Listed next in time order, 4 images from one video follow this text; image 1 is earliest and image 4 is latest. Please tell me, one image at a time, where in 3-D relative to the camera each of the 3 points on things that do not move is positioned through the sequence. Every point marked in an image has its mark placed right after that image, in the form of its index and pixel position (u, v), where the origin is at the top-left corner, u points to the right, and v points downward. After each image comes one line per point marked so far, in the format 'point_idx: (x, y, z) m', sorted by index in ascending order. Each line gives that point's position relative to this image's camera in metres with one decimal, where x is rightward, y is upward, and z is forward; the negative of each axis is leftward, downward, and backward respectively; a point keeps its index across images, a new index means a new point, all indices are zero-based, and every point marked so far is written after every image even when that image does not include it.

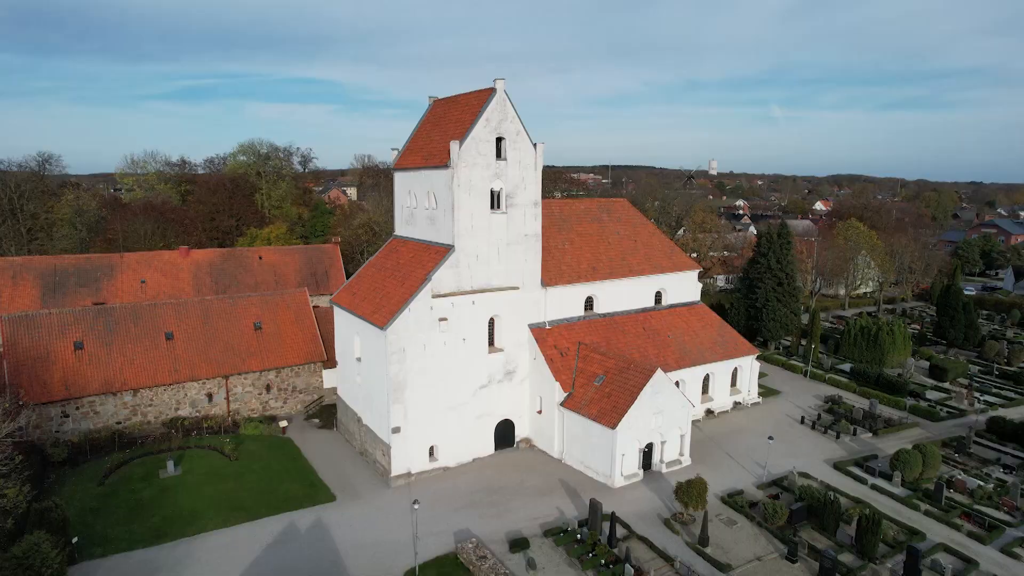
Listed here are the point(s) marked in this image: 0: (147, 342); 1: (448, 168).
0: (-11.7, -1.7, +19.9) m
1: (-1.7, +3.1, +16.5) m
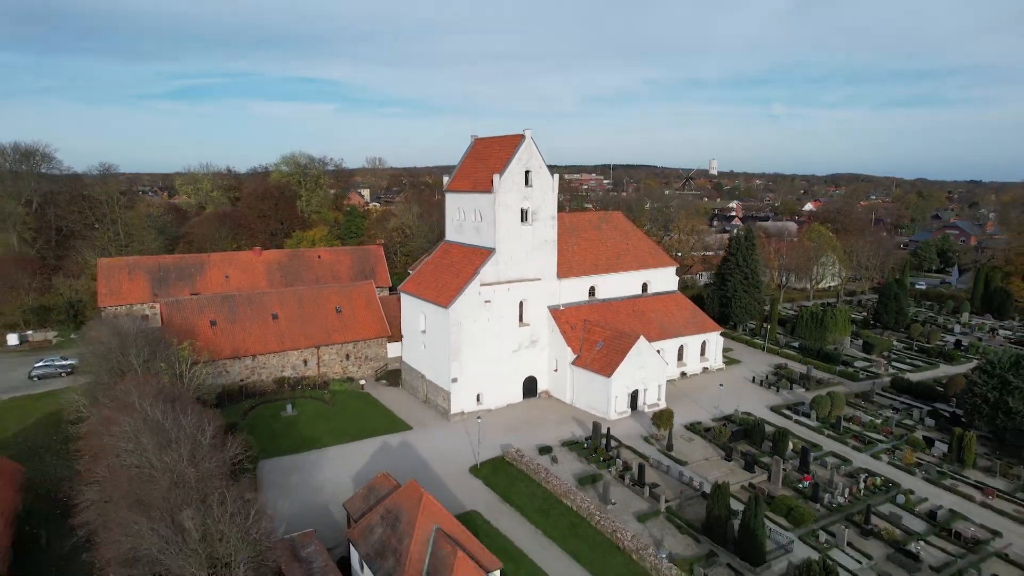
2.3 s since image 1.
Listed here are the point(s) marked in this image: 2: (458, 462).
0: (-10.8, -1.4, +26.5) m
1: (-0.8, +3.5, +23.0) m
2: (-1.7, -5.7, +19.9) m
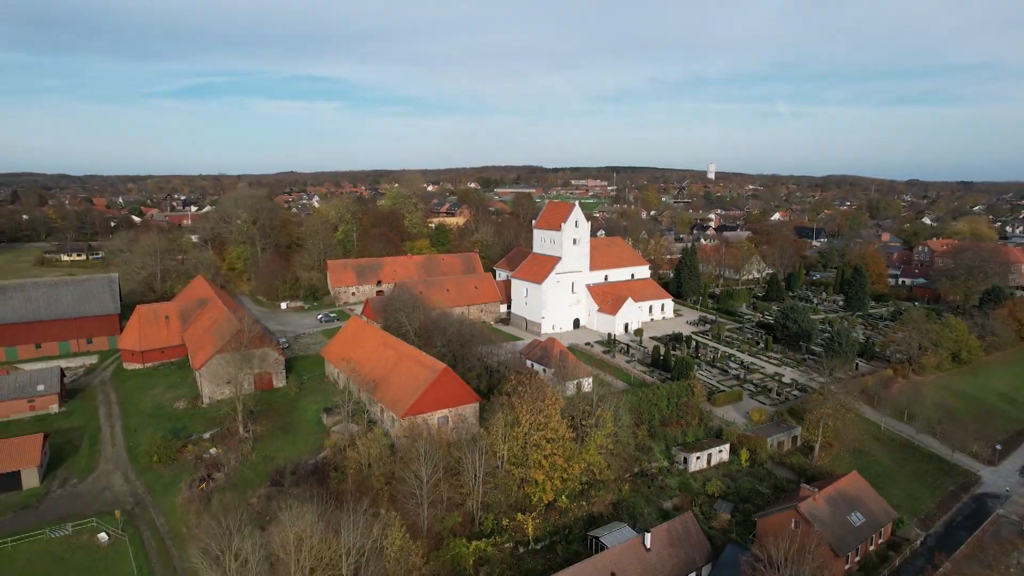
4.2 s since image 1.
0: (-6.2, -0.4, +52.8) m
1: (+3.8, +4.5, +49.2) m
2: (+2.8, -4.7, +46.2) m
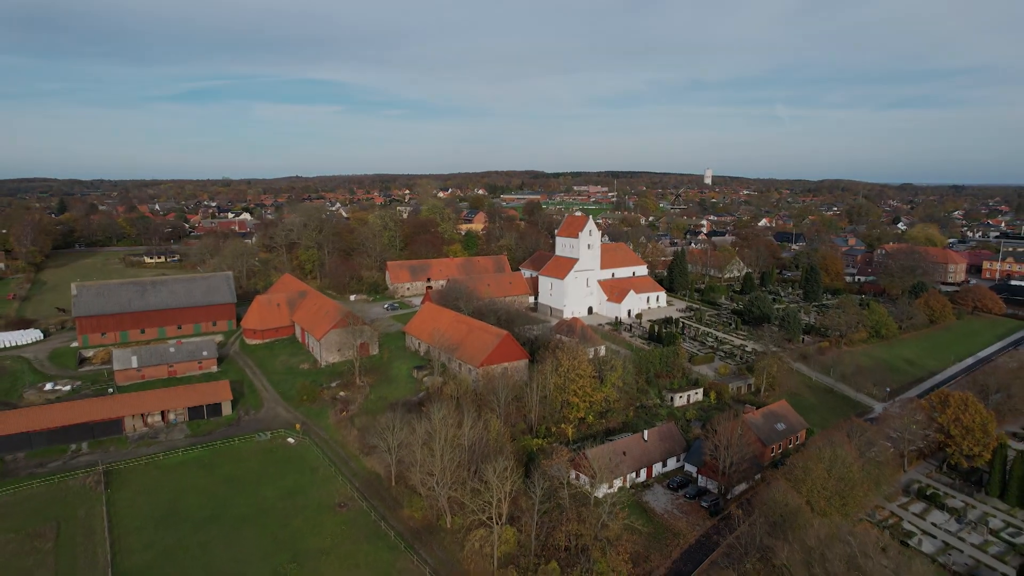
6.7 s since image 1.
0: (-3.3, +0.2, +66.7) m
1: (+6.7, +5.0, +63.2) m
2: (+5.8, -4.1, +60.1) m
